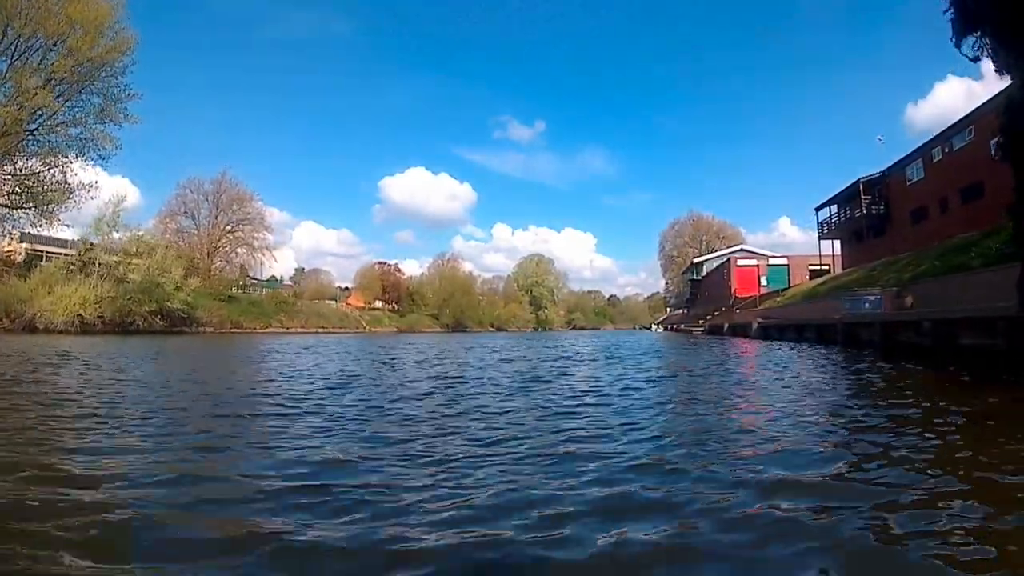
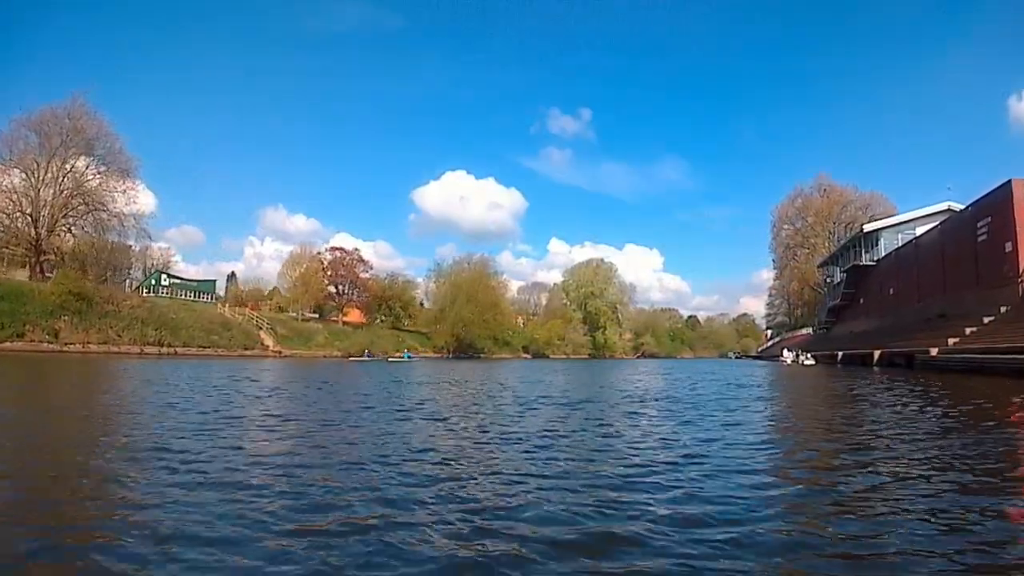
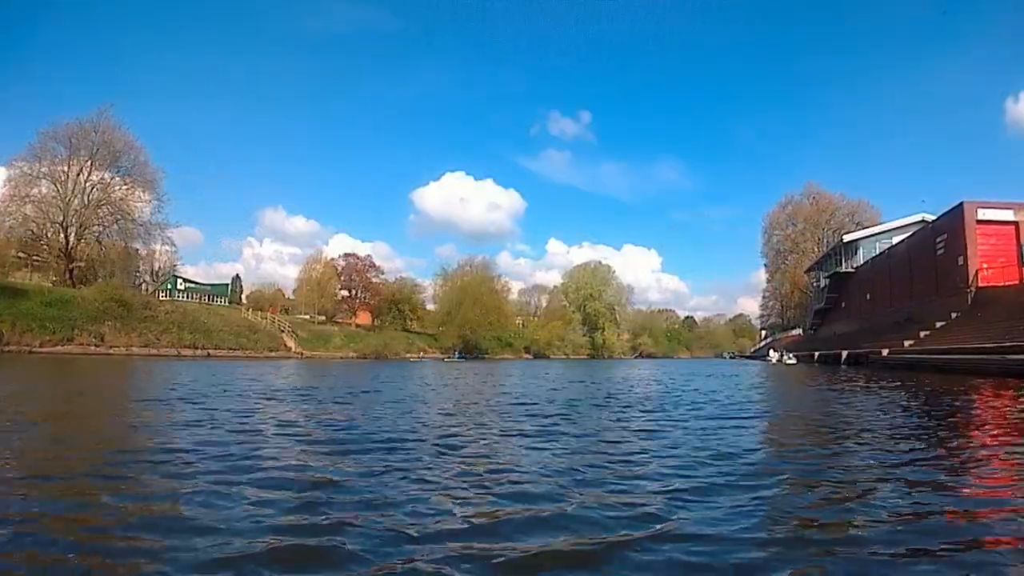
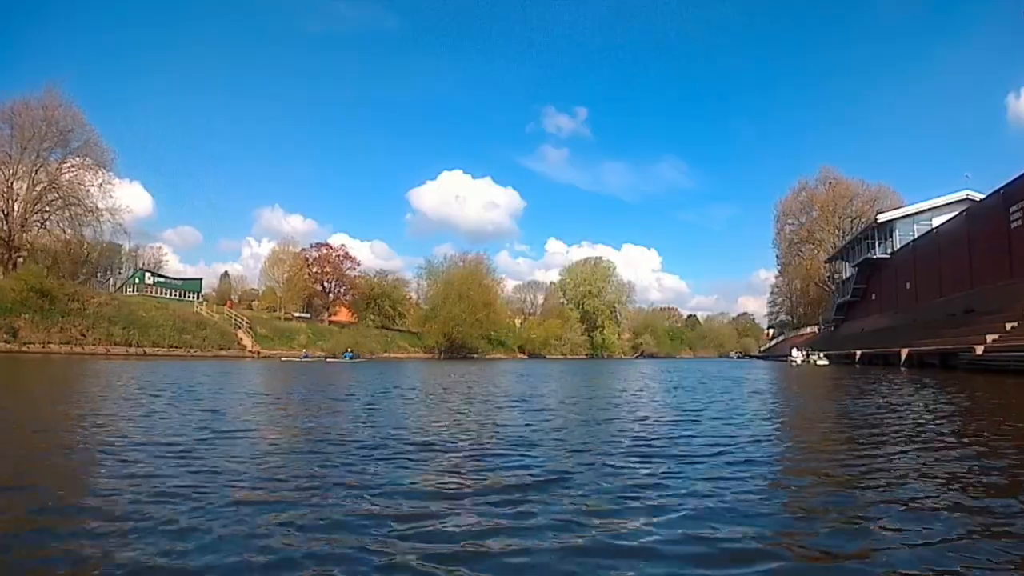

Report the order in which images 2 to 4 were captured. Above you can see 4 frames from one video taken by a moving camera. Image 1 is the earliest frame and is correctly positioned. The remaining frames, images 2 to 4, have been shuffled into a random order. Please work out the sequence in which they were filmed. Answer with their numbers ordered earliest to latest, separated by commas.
3, 2, 4
